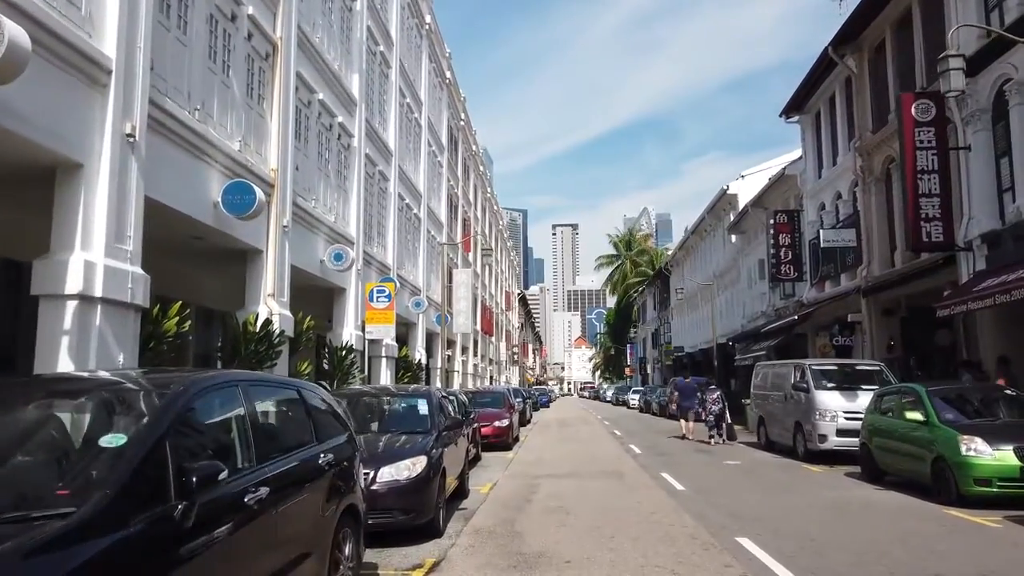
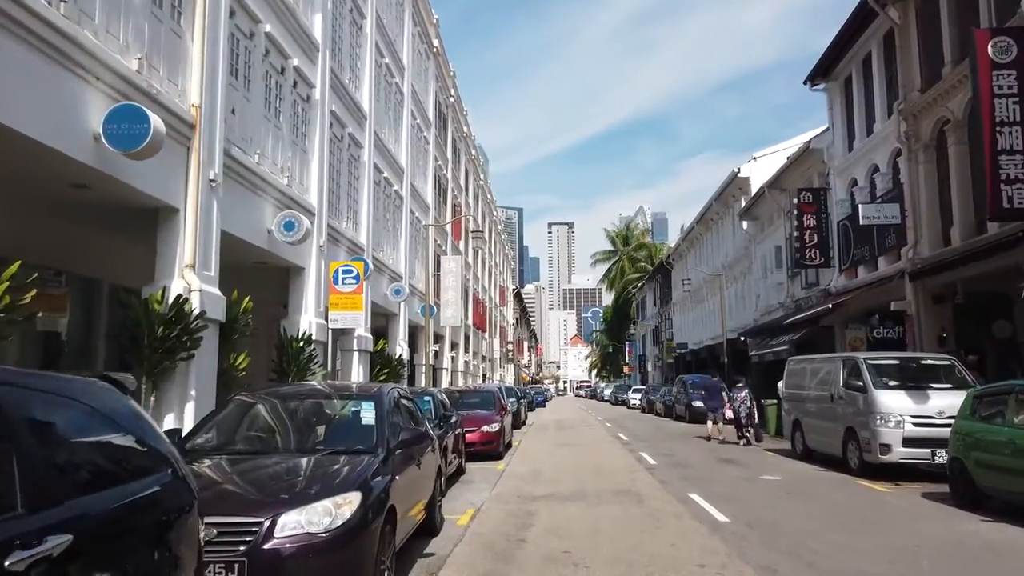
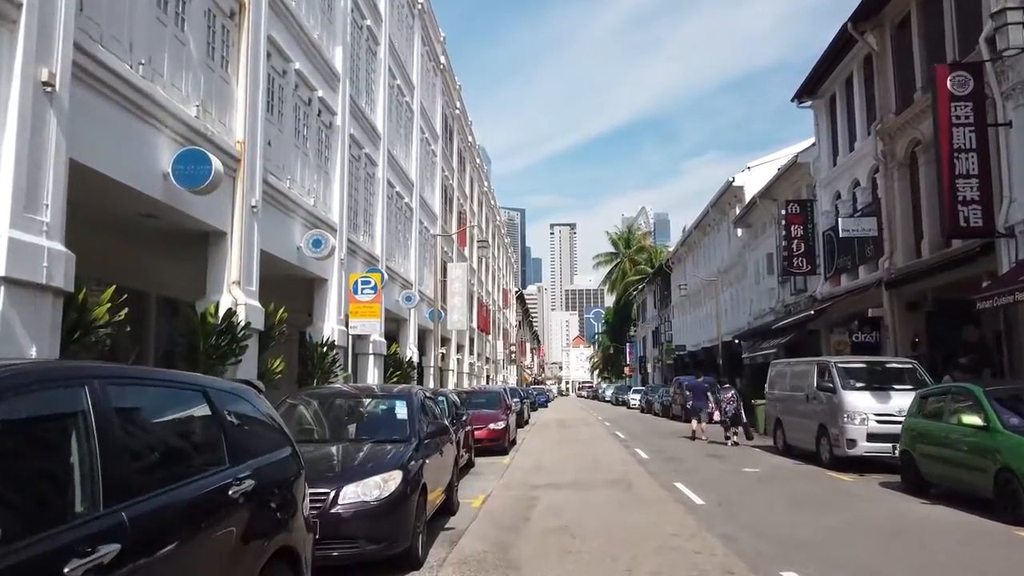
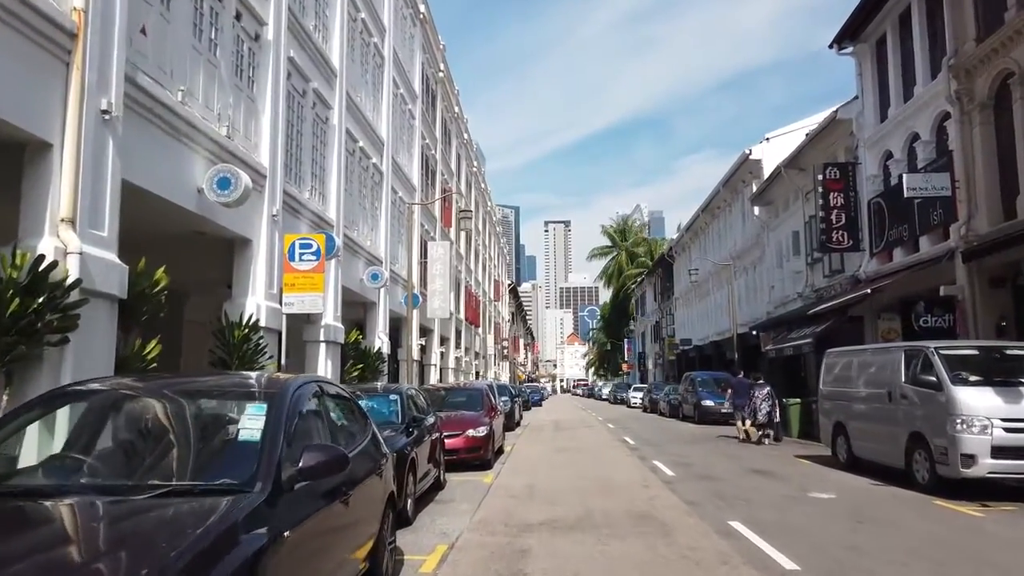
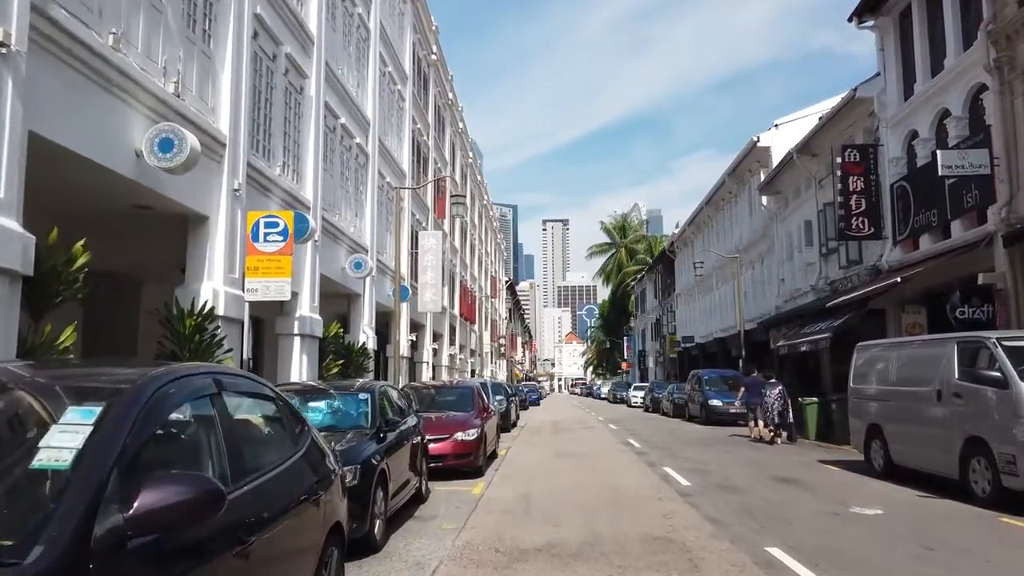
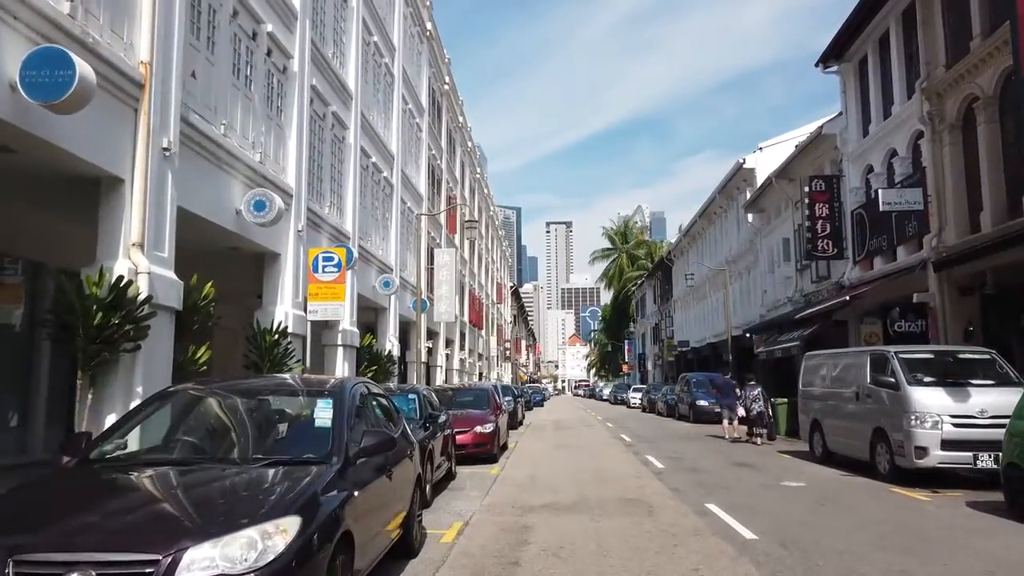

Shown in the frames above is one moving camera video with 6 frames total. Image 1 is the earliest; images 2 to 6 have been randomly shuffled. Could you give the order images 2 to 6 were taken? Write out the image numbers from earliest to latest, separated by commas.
3, 2, 6, 4, 5
